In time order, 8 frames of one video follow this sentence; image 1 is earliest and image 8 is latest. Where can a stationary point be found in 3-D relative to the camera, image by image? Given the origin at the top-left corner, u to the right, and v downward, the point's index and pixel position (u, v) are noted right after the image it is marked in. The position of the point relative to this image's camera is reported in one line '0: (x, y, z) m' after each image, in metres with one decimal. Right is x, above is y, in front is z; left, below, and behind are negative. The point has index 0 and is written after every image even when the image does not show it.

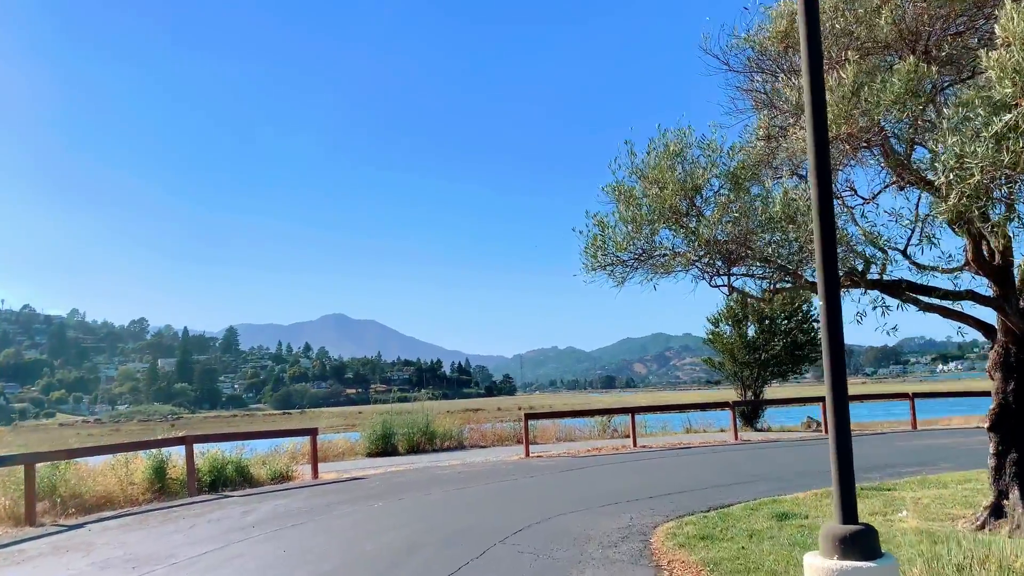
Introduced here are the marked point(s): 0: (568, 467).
0: (+1.3, -4.0, +15.5) m
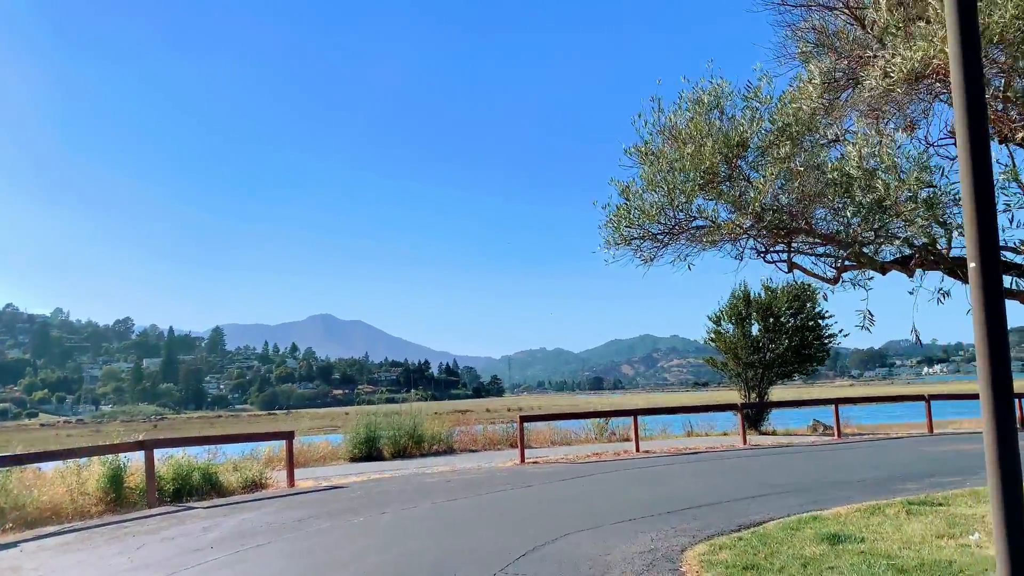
0: (+1.2, -3.8, +14.2) m
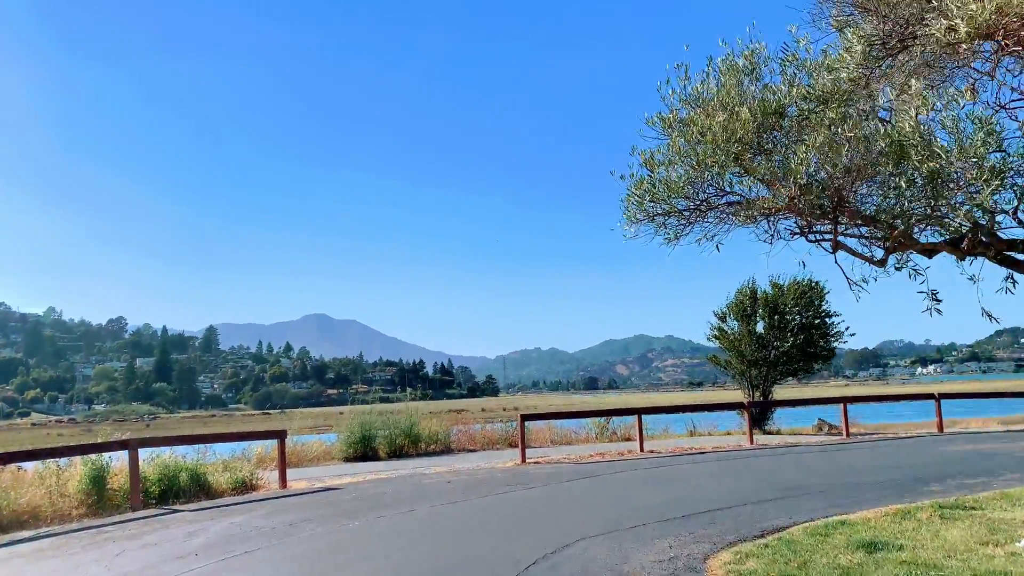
0: (+1.2, -3.6, +13.6) m
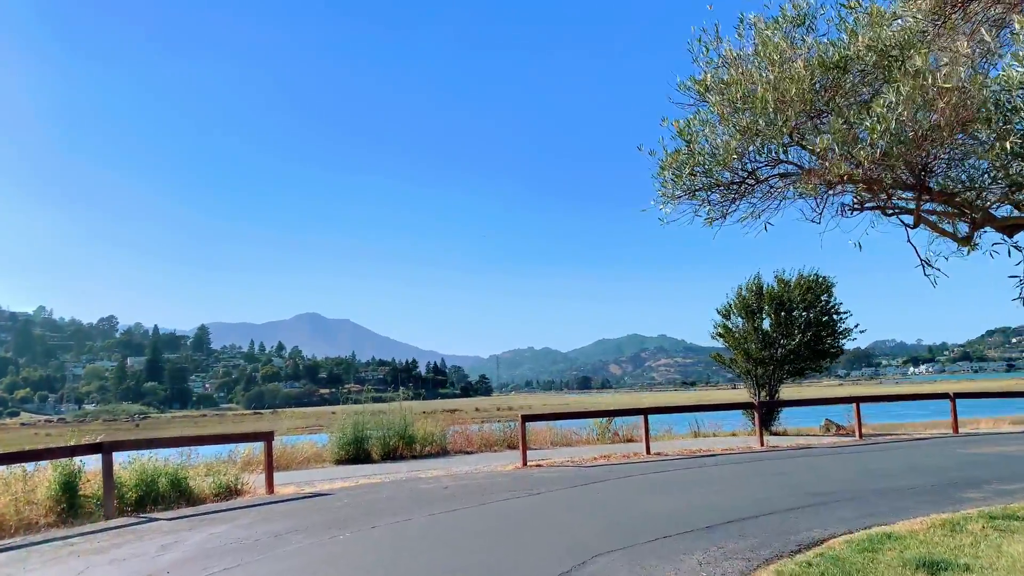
0: (+1.2, -3.5, +12.8) m
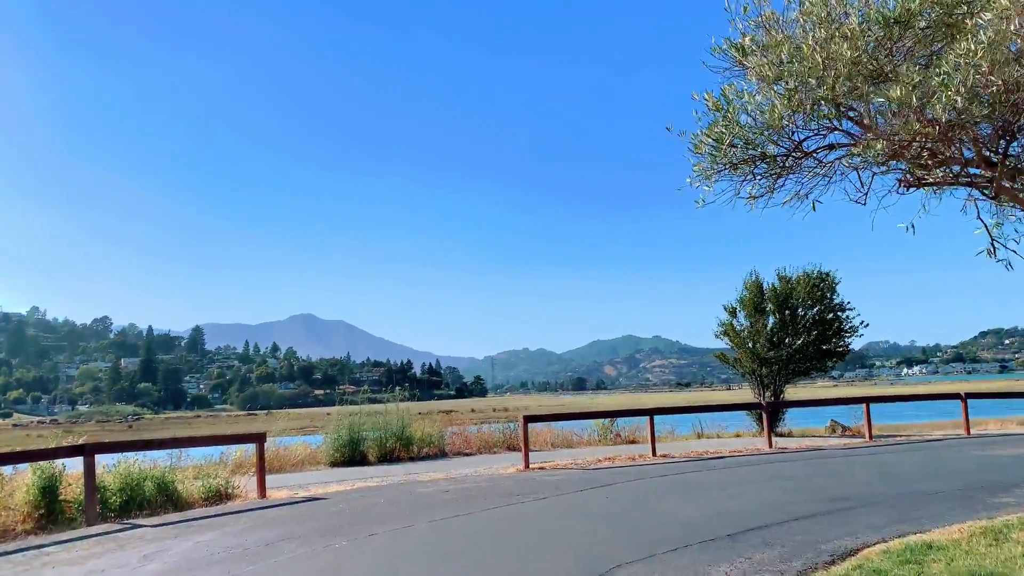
0: (+1.3, -3.4, +12.3) m
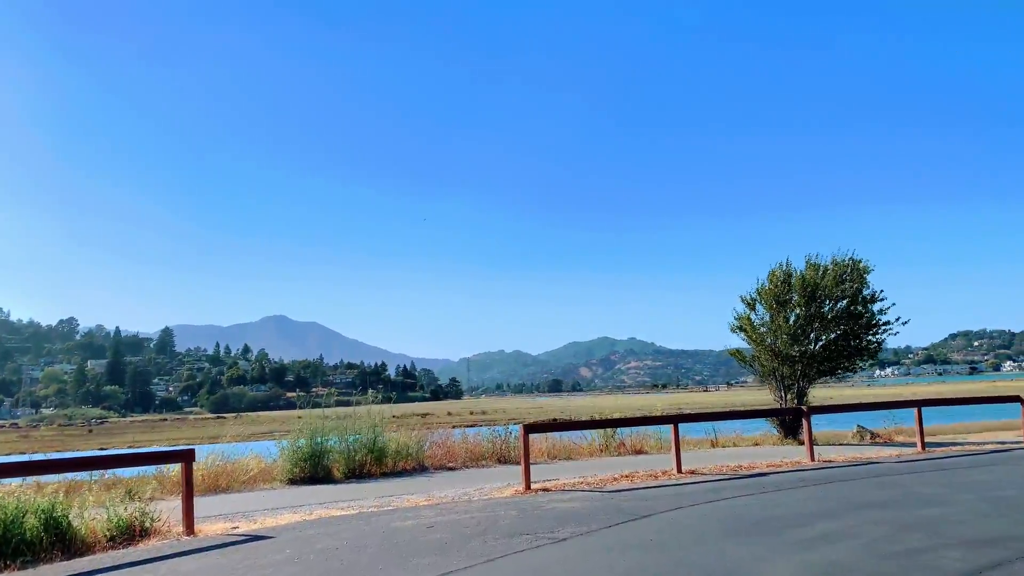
0: (+1.3, -3.1, +9.5) m
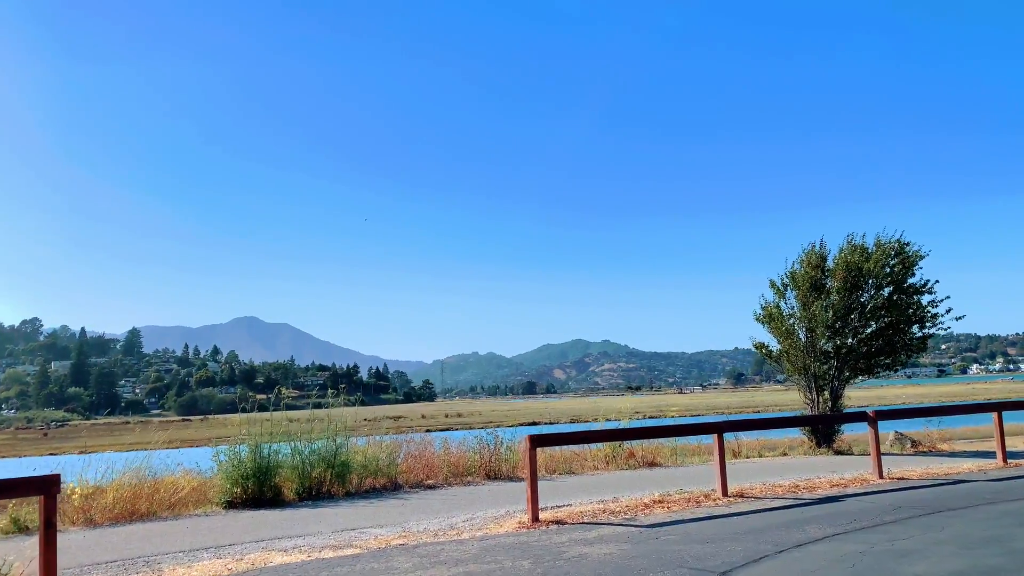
0: (+1.5, -2.6, +6.6) m
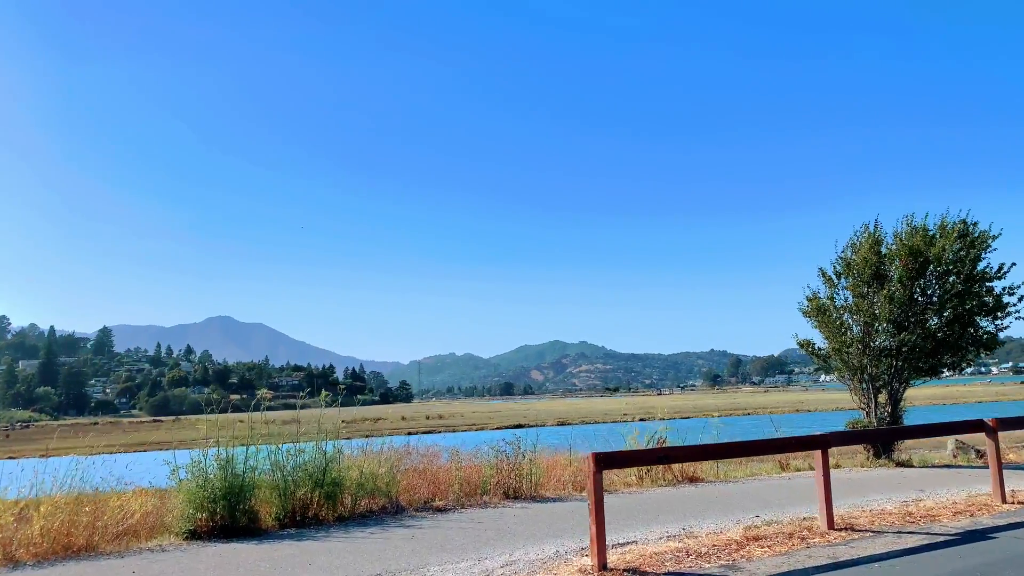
0: (+2.1, -2.3, +4.3) m
